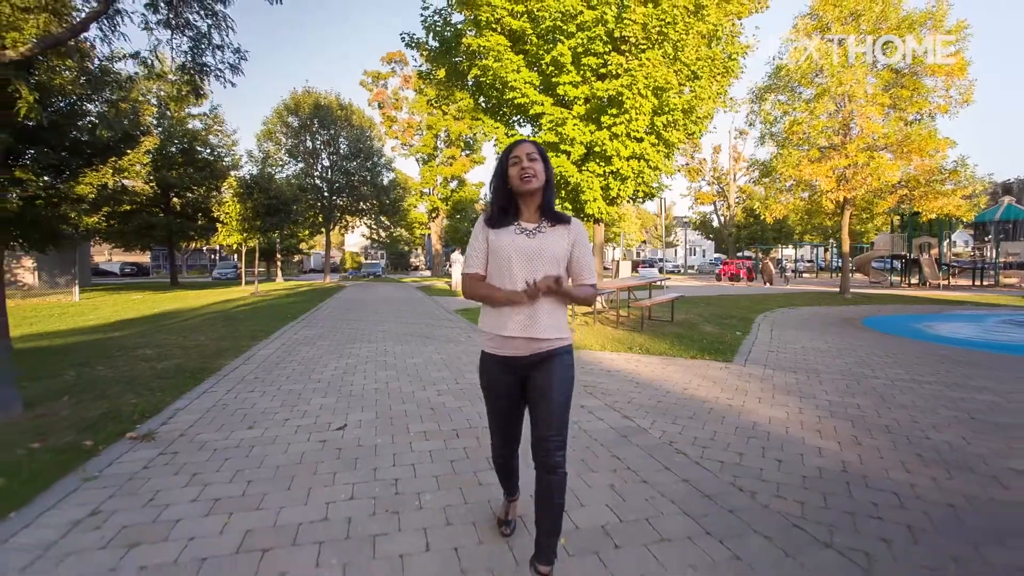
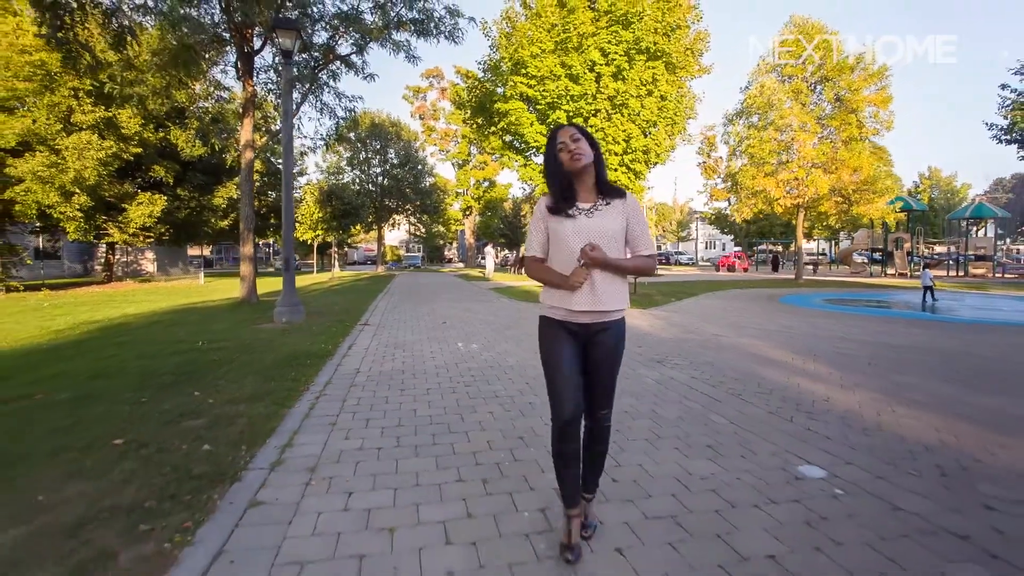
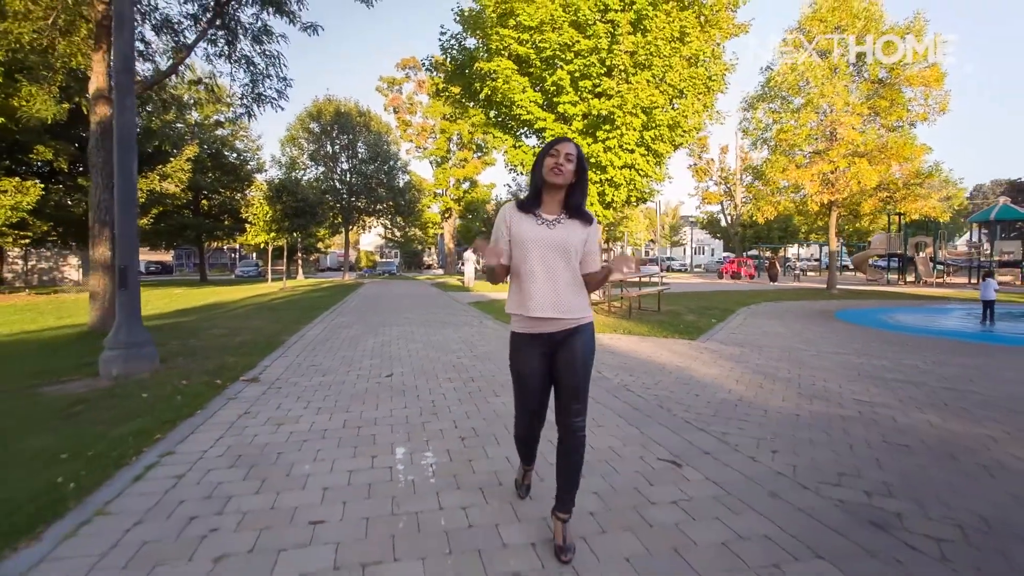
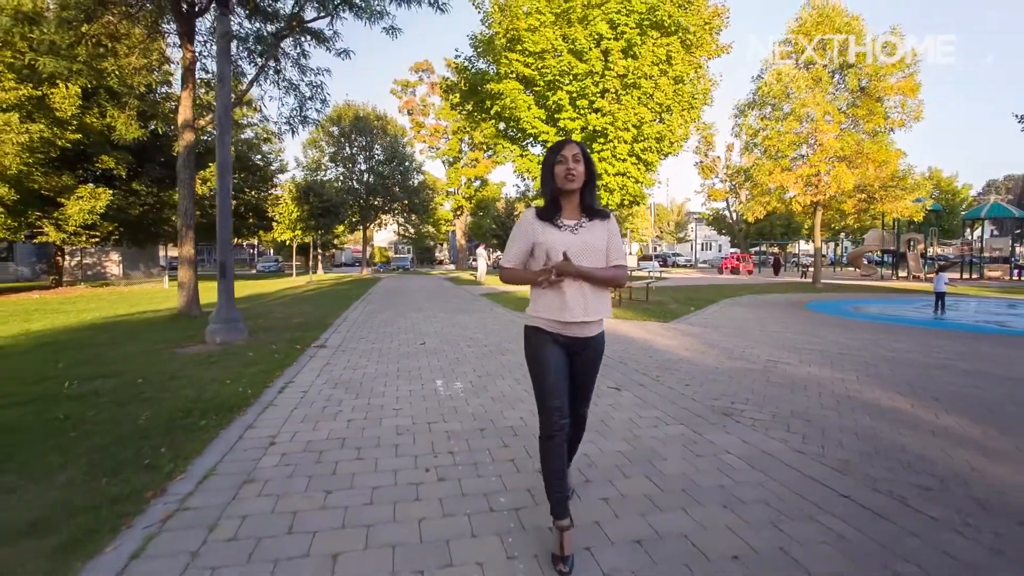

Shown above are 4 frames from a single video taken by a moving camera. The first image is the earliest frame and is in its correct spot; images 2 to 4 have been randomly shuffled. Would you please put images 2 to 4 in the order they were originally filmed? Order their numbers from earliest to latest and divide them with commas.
3, 4, 2
